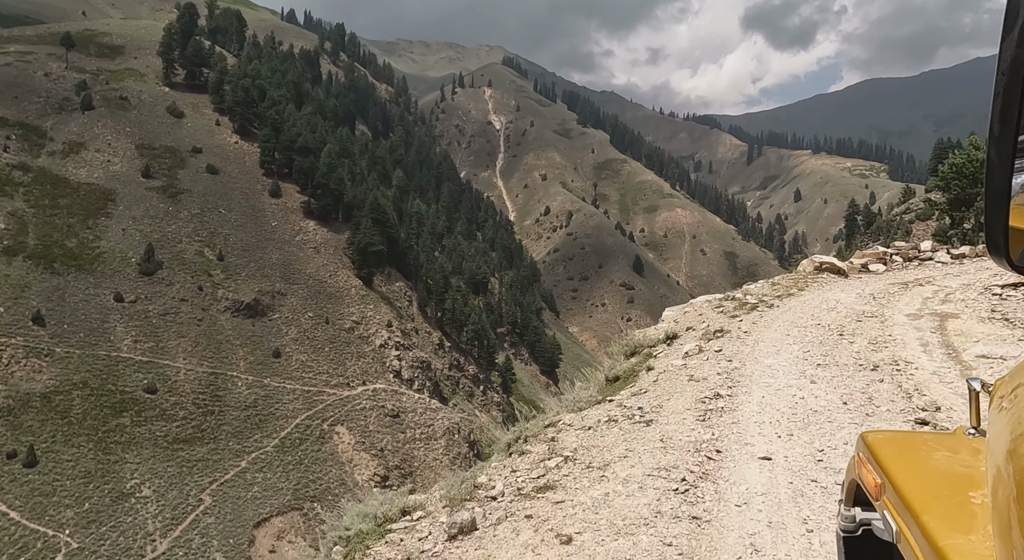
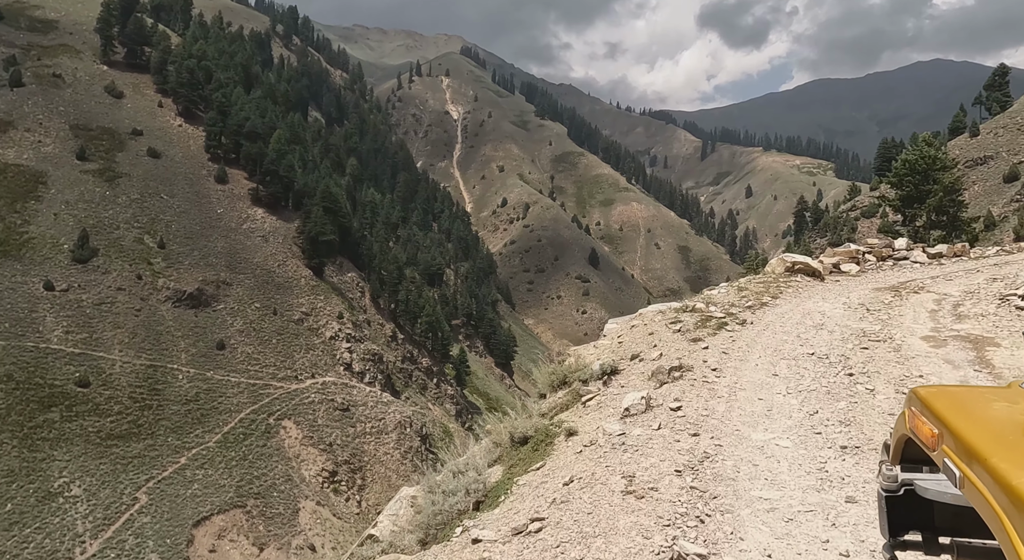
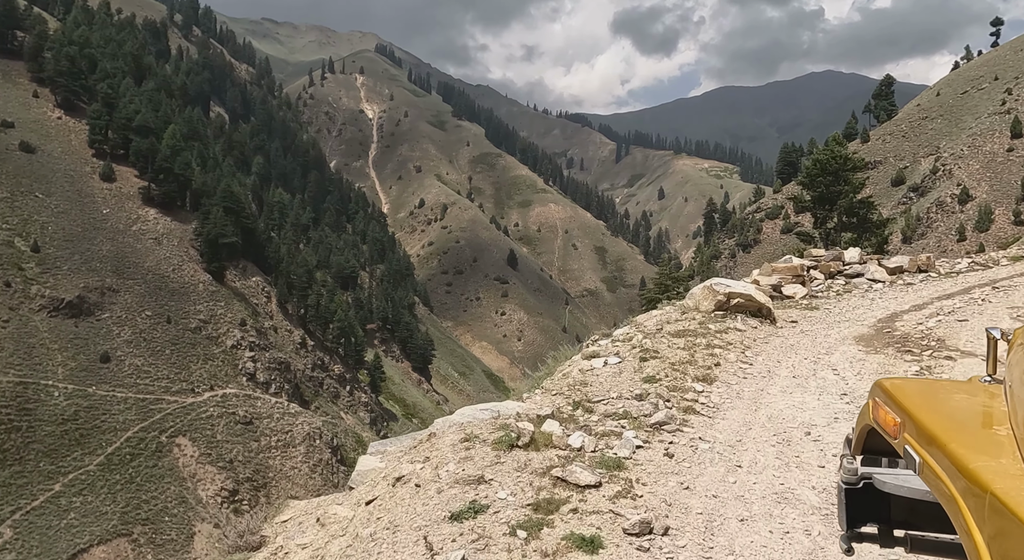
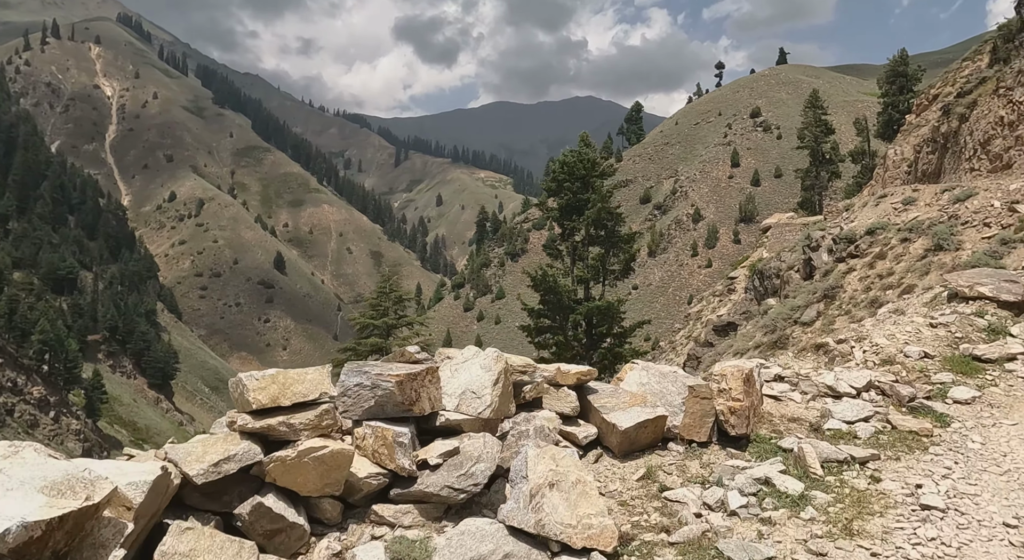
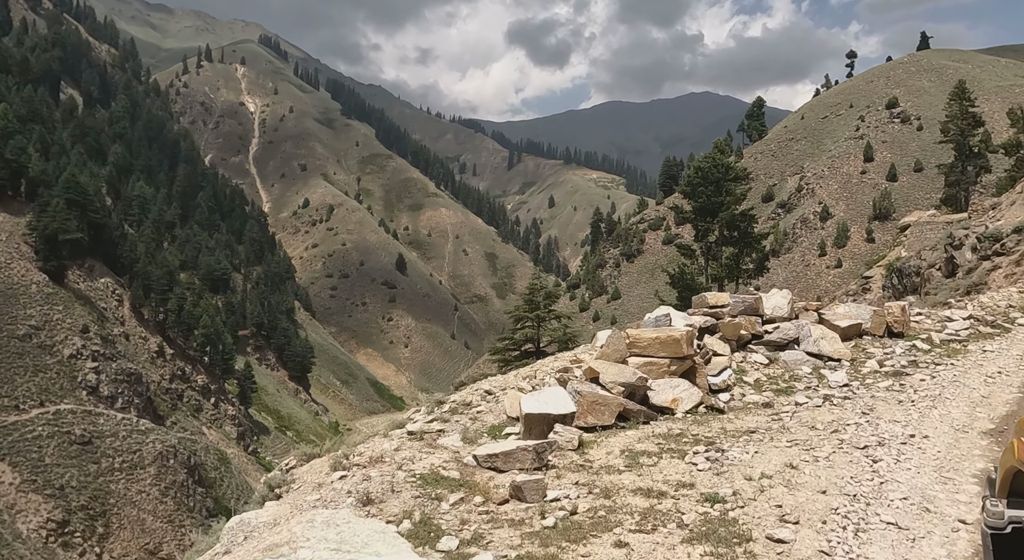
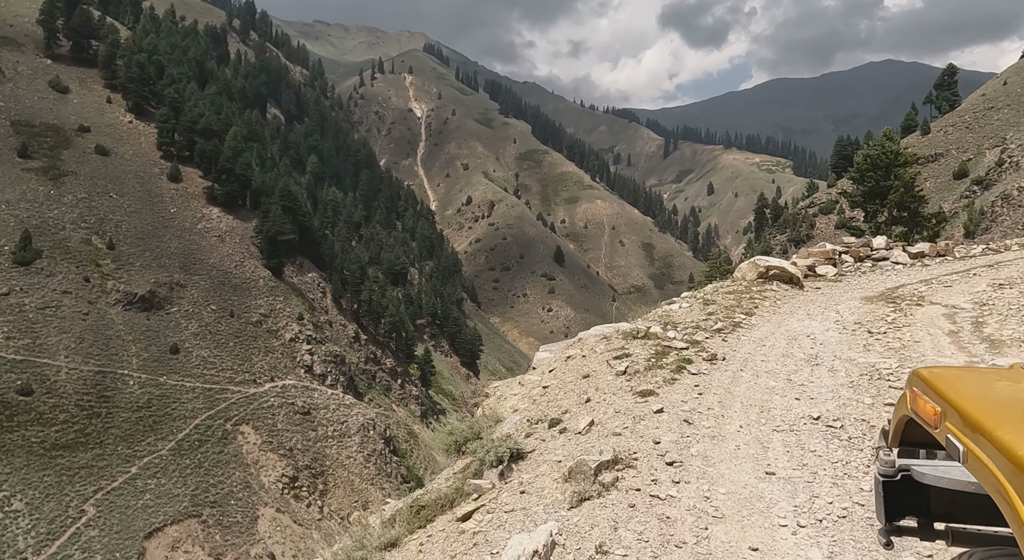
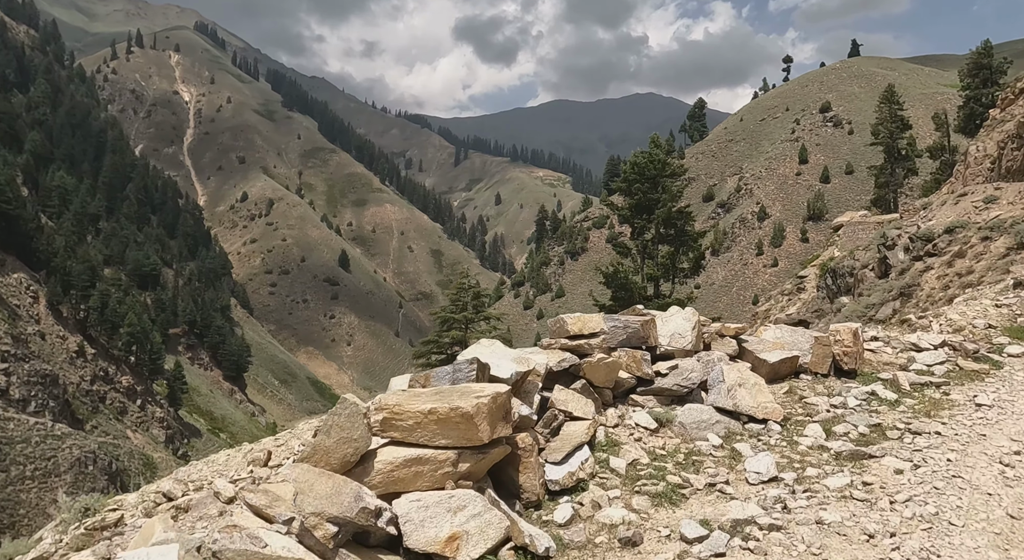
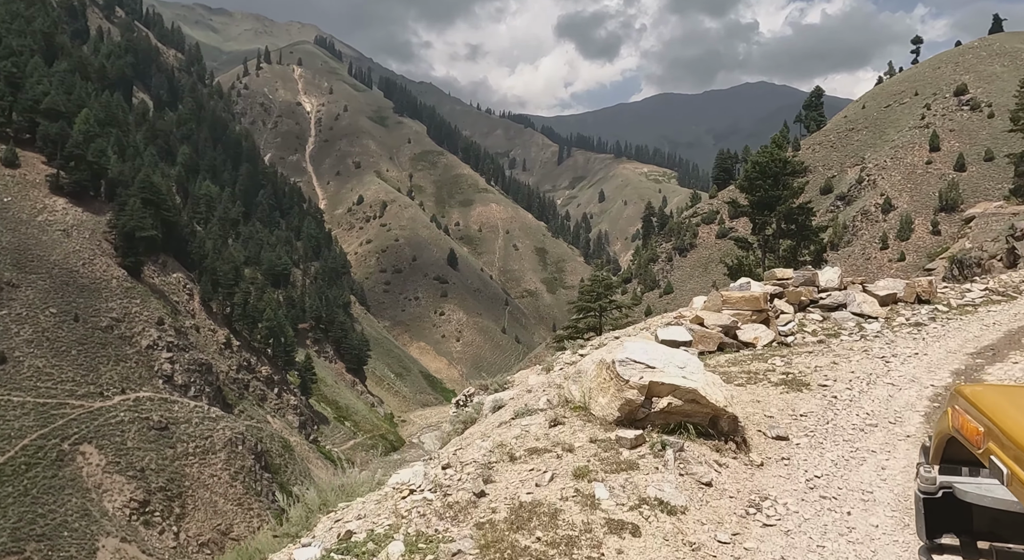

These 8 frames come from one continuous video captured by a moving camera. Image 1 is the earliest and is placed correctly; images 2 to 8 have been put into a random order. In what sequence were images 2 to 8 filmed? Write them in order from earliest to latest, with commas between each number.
2, 6, 3, 8, 5, 7, 4
